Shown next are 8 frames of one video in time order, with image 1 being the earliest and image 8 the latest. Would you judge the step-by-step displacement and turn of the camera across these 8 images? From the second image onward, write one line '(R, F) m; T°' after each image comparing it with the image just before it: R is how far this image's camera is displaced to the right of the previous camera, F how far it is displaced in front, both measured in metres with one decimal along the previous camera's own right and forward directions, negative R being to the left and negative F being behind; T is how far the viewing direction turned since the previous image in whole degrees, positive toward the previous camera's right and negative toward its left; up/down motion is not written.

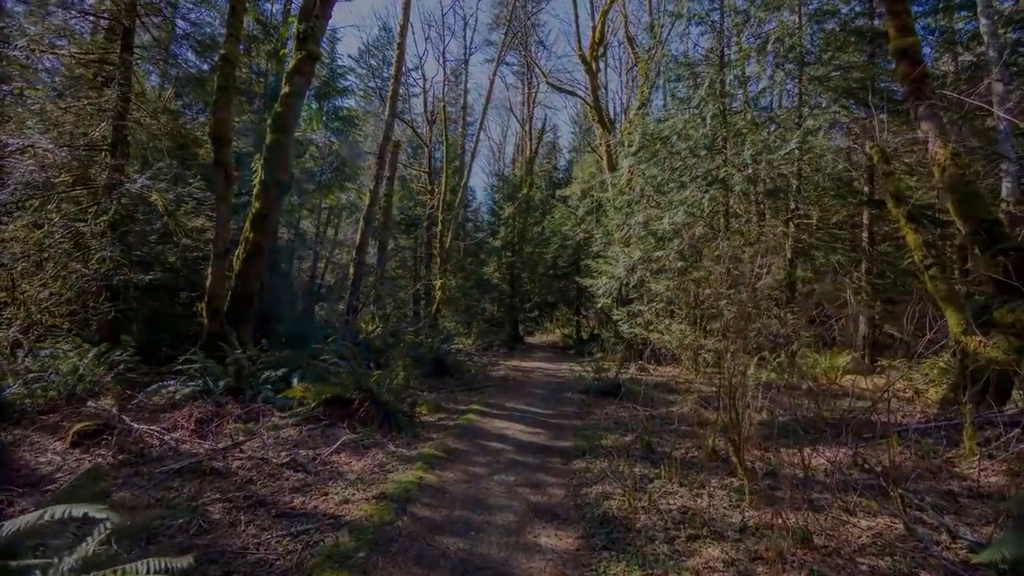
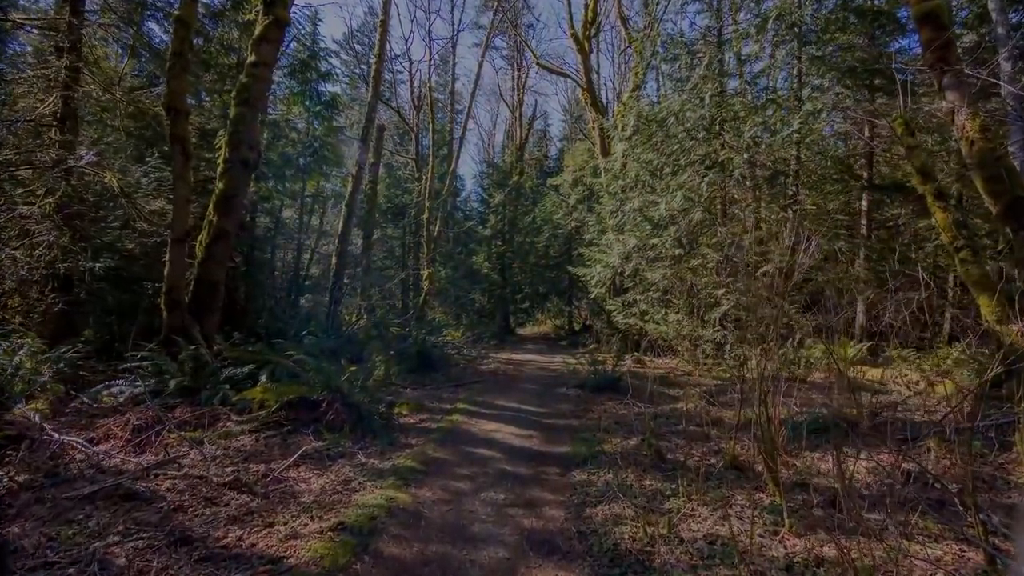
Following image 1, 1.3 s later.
(0.0, +0.6) m; +1°
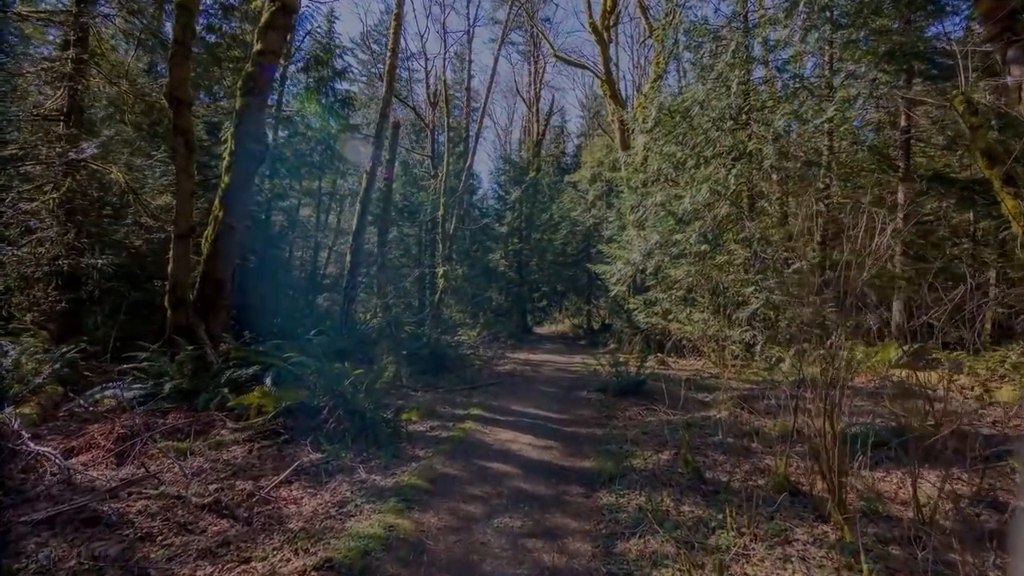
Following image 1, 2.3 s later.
(0.0, +0.4) m; -2°
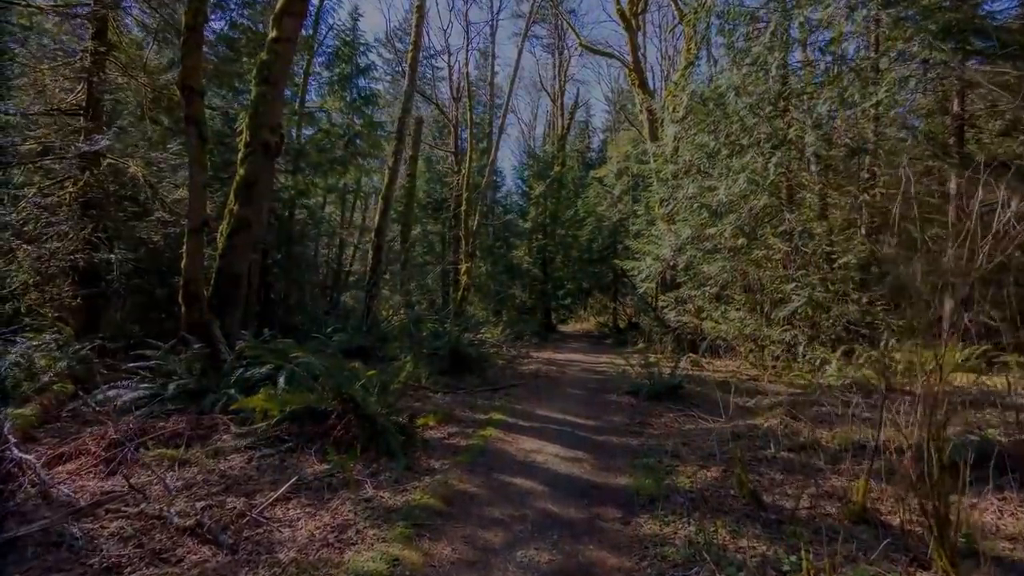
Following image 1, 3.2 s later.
(0.0, +0.4) m; -3°
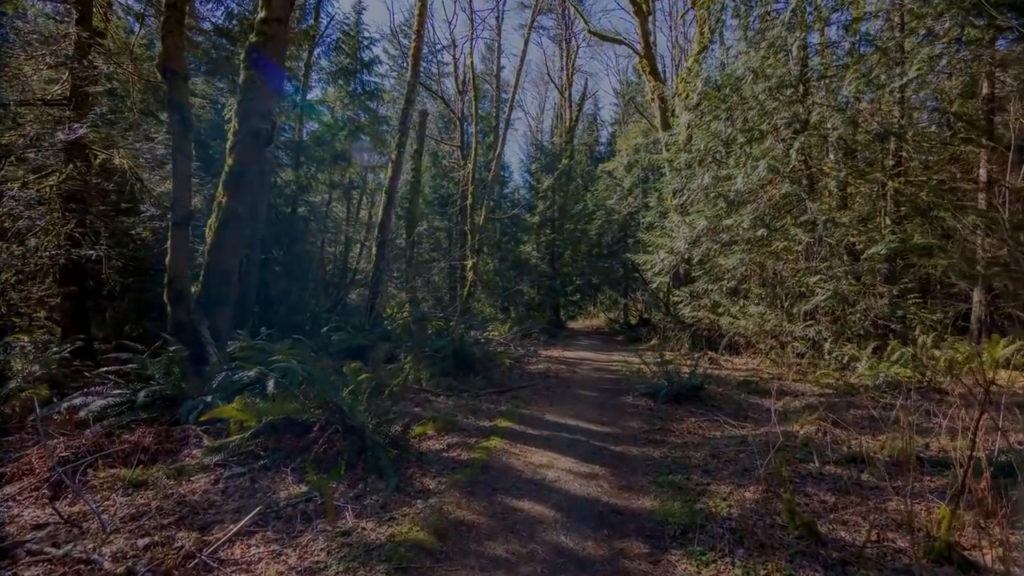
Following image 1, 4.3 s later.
(0.0, +0.5) m; -1°
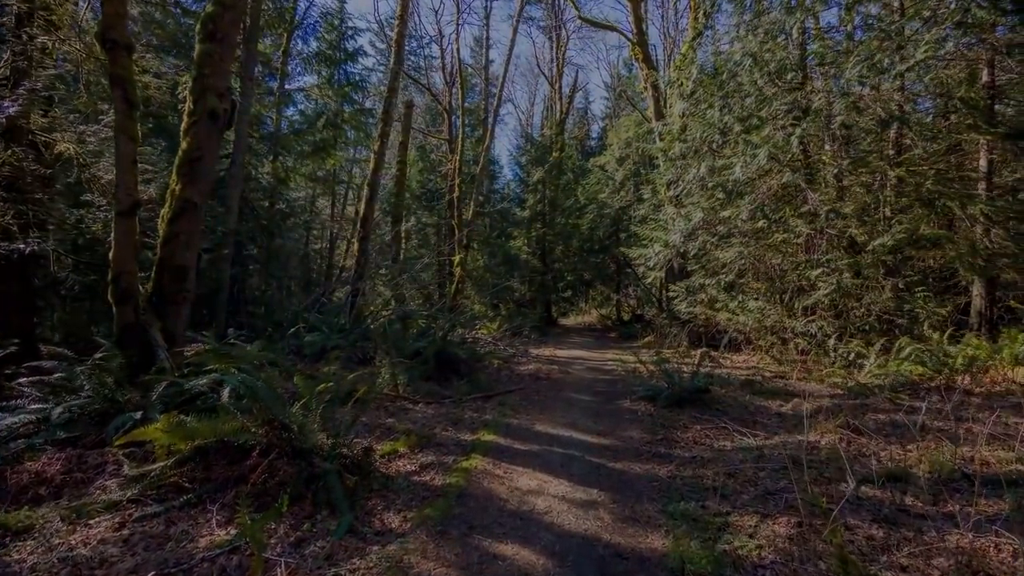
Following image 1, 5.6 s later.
(+0.1, +0.6) m; +1°
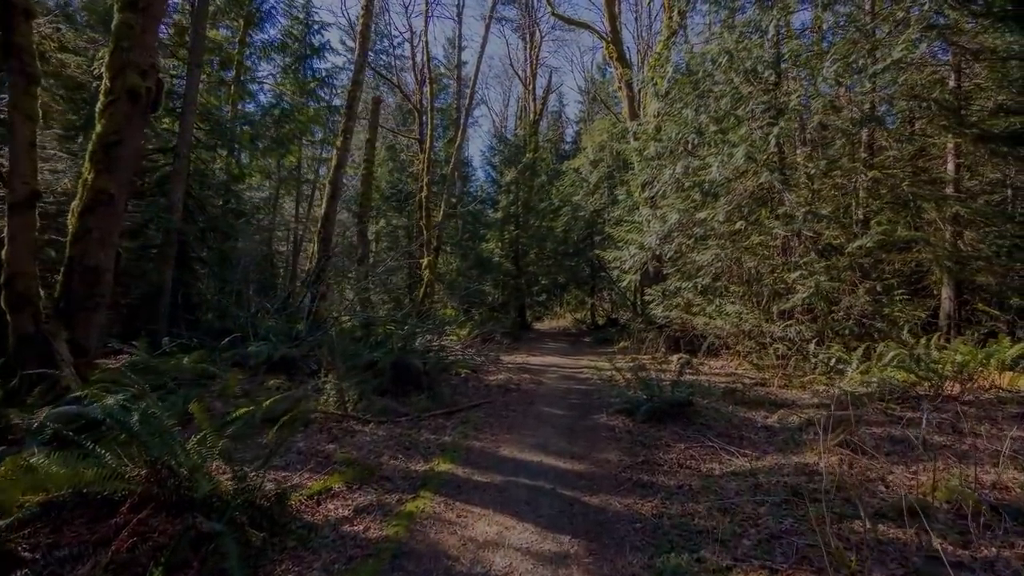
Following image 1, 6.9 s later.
(+0.1, +0.6) m; +3°
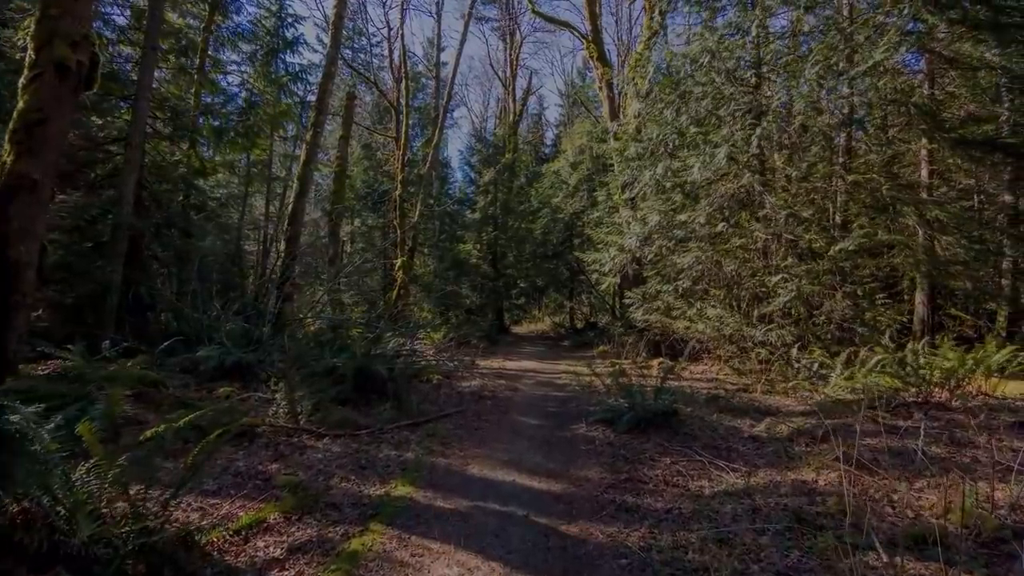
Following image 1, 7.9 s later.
(+0.1, +0.4) m; +2°
